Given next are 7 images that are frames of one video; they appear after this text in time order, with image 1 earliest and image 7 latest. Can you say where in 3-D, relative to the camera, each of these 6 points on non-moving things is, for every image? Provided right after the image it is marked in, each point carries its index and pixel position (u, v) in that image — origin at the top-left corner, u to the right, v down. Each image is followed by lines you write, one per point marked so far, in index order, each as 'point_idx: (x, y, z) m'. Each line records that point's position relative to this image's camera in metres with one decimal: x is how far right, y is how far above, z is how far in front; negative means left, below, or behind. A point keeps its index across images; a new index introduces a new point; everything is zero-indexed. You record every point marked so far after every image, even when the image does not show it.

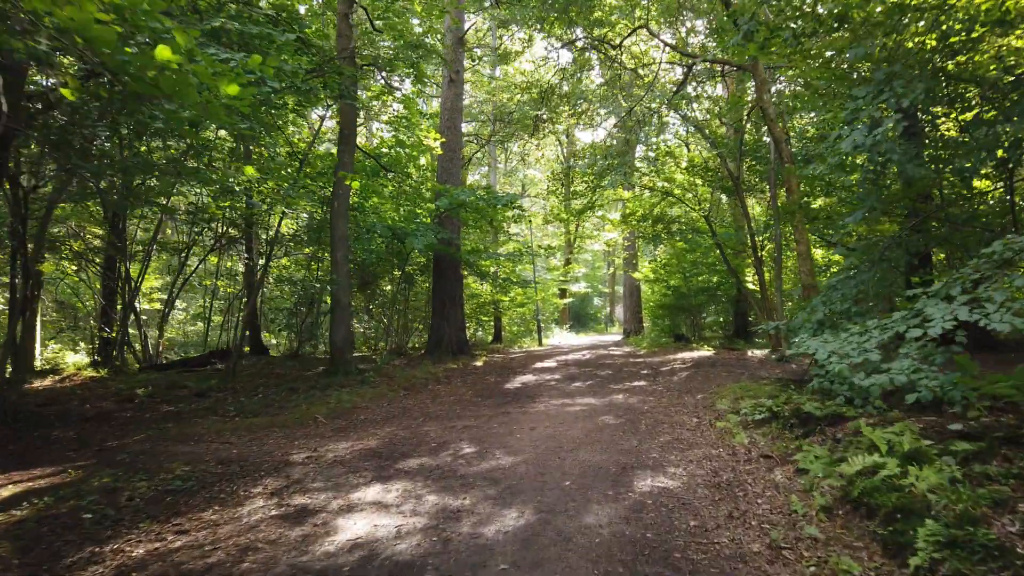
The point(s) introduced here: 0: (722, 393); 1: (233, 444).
0: (+2.4, -1.2, +8.3) m
1: (-2.2, -1.2, +5.9) m
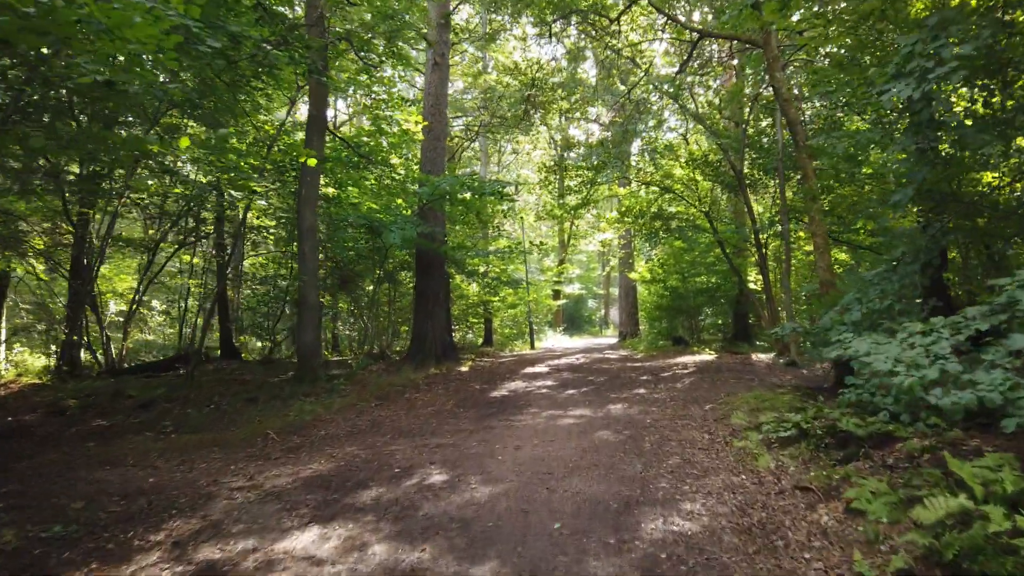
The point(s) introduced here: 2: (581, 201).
0: (+2.2, -1.2, +7.4) m
1: (-2.3, -1.2, +4.9) m
2: (+1.7, +2.2, +18.3) m
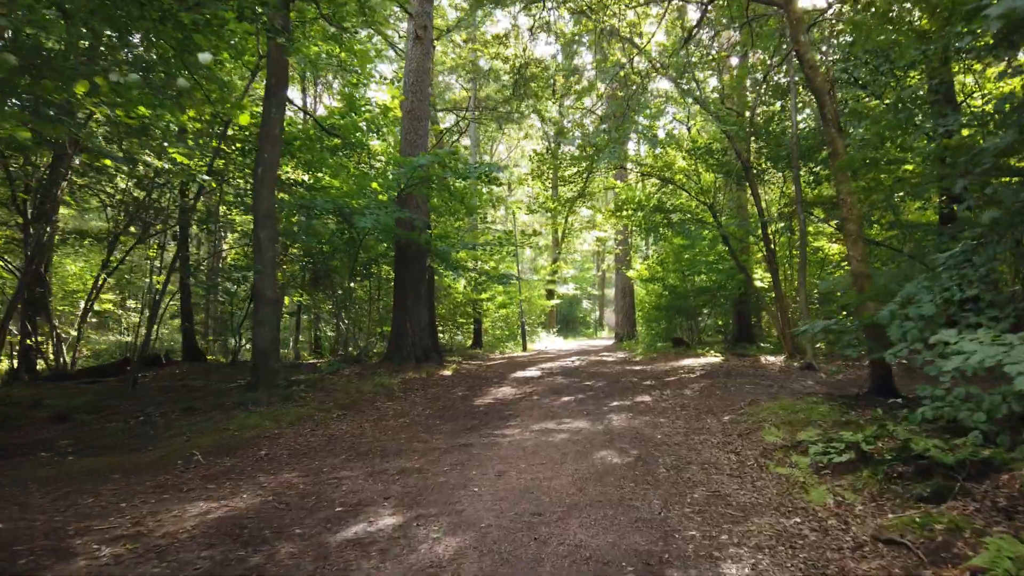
0: (+2.1, -1.1, +6.2) m
1: (-2.5, -1.1, +3.7) m
2: (+1.5, +2.2, +17.2) m
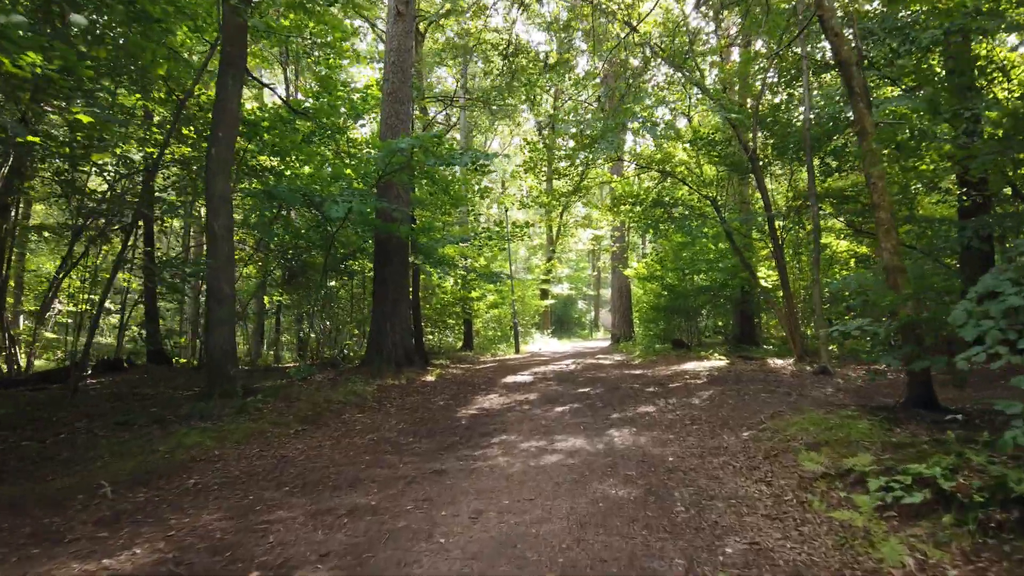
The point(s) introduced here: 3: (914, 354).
0: (+2.0, -1.0, +5.3) m
1: (-2.6, -1.1, +2.8) m
2: (+1.3, +2.2, +16.3) m
3: (+3.2, -0.5, +5.9) m
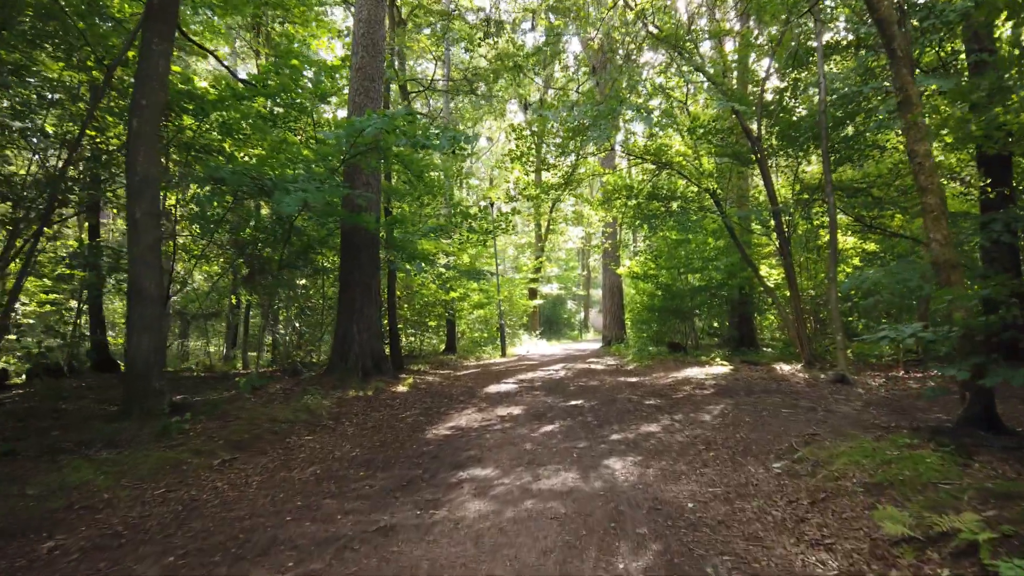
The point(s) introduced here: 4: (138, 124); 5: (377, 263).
0: (+1.8, -1.0, +4.2) m
1: (-2.7, -1.0, +1.6) m
2: (+1.0, +2.3, +15.2) m
3: (+3.0, -0.5, +4.8) m
4: (-3.0, +1.3, +6.0) m
5: (-1.7, +0.3, +9.3) m
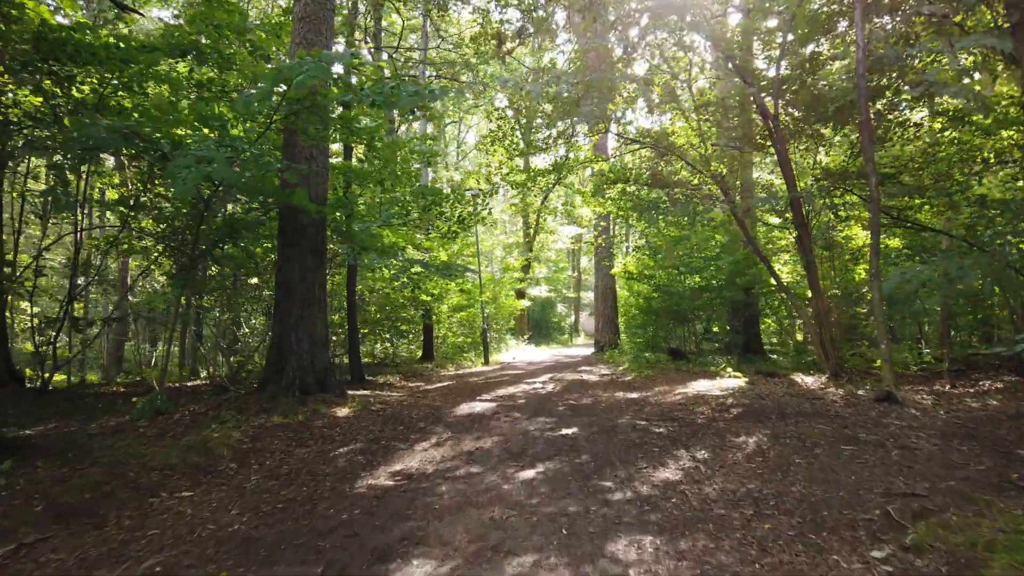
0: (+1.6, -1.0, +2.6) m
1: (-2.8, -1.0, -0.1) m
2: (+0.7, +2.3, +13.5) m
3: (+2.9, -0.5, +3.2) m
4: (-3.2, +1.4, +4.3) m
5: (-2.0, +0.3, +7.6) m
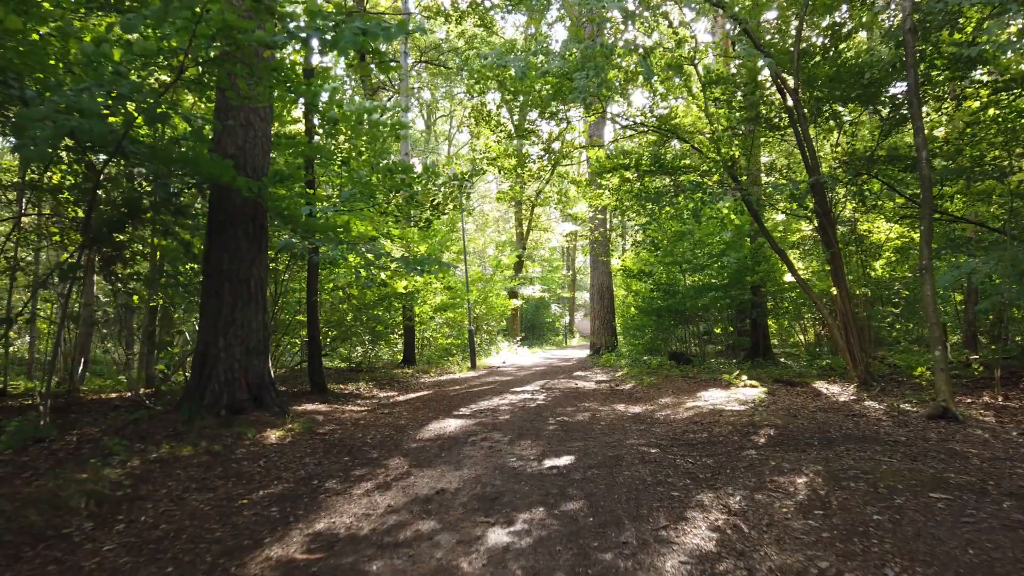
0: (+1.5, -0.9, +1.3) m
1: (-2.9, -0.9, -1.4) m
2: (+0.5, +2.3, +12.2) m
3: (+2.7, -0.4, +1.9) m
4: (-3.4, +1.4, +2.9) m
5: (-2.1, +0.4, +6.3) m
